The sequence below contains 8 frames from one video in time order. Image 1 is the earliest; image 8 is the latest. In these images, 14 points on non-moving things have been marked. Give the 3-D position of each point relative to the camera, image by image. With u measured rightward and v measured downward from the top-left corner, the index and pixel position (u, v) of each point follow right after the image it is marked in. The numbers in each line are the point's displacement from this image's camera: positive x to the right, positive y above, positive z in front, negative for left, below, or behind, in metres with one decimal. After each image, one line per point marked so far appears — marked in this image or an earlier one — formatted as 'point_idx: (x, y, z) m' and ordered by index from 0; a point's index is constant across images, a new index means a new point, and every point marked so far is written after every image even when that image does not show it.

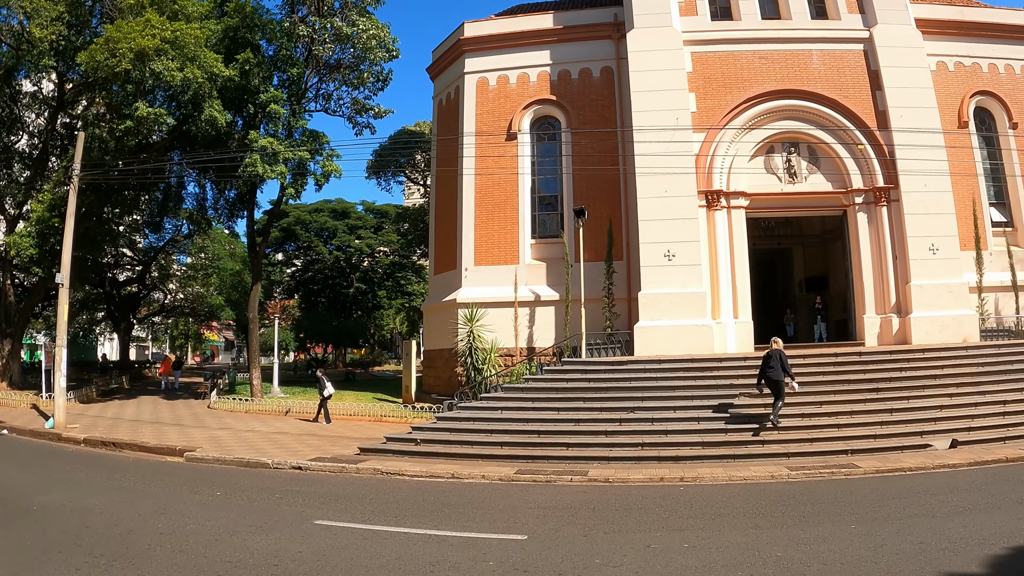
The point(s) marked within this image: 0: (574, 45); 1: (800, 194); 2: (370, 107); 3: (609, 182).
0: (+1.8, +6.7, +17.6) m
1: (+6.7, +2.1, +15.1) m
2: (-4.5, +5.9, +20.9) m
3: (+2.5, +2.7, +17.1) m
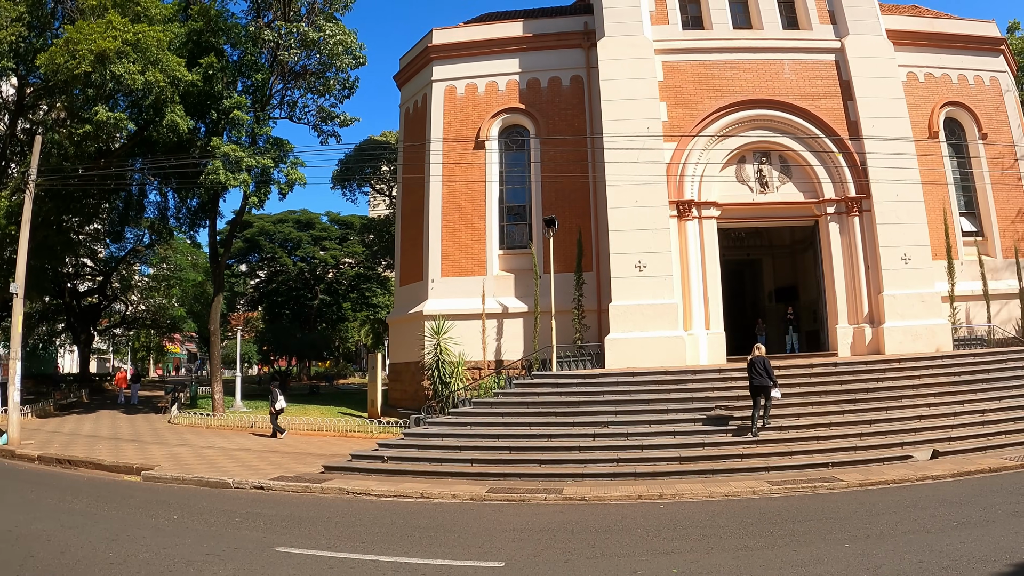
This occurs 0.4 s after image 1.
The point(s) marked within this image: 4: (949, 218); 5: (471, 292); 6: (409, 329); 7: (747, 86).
0: (+1.0, +6.4, +17.4) m
1: (+6.0, +1.9, +15.0) m
2: (-5.4, +5.5, +20.3) m
3: (+1.8, +2.4, +16.8) m
4: (+10.5, +1.7, +15.4) m
5: (-1.1, -0.2, +16.9) m
6: (-2.9, -1.1, +17.8) m
7: (+5.6, +4.8, +15.2) m
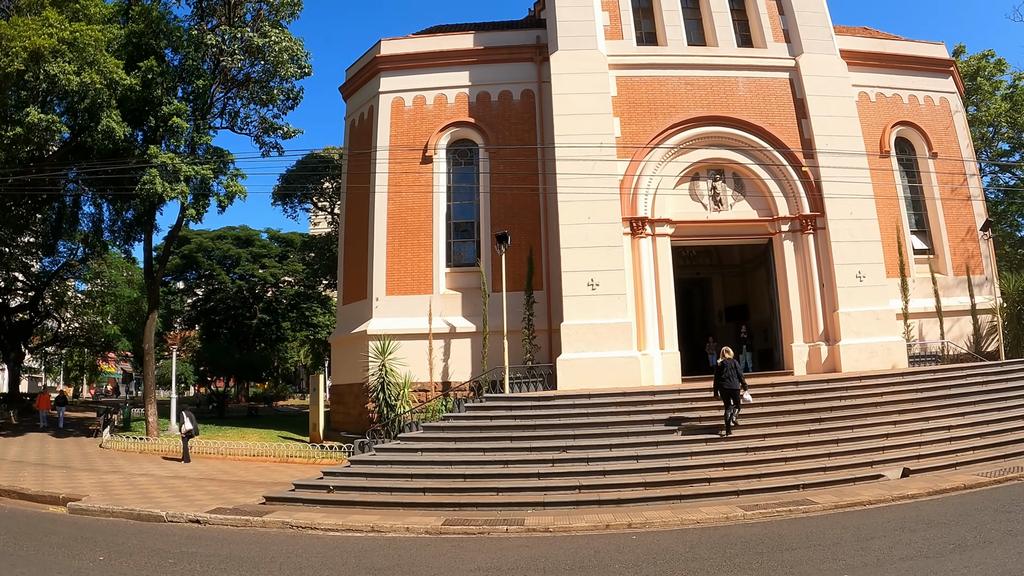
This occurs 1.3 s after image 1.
0: (-0.3, +5.9, +17.0) m
1: (+5.0, +1.5, +14.9) m
2: (-6.9, +4.9, +19.4) m
3: (+0.6, +2.0, +16.3) m
4: (+9.4, +1.3, +15.6) m
5: (-2.3, -0.7, +16.1) m
6: (-4.1, -1.7, +16.8) m
7: (+4.5, +4.3, +15.1) m
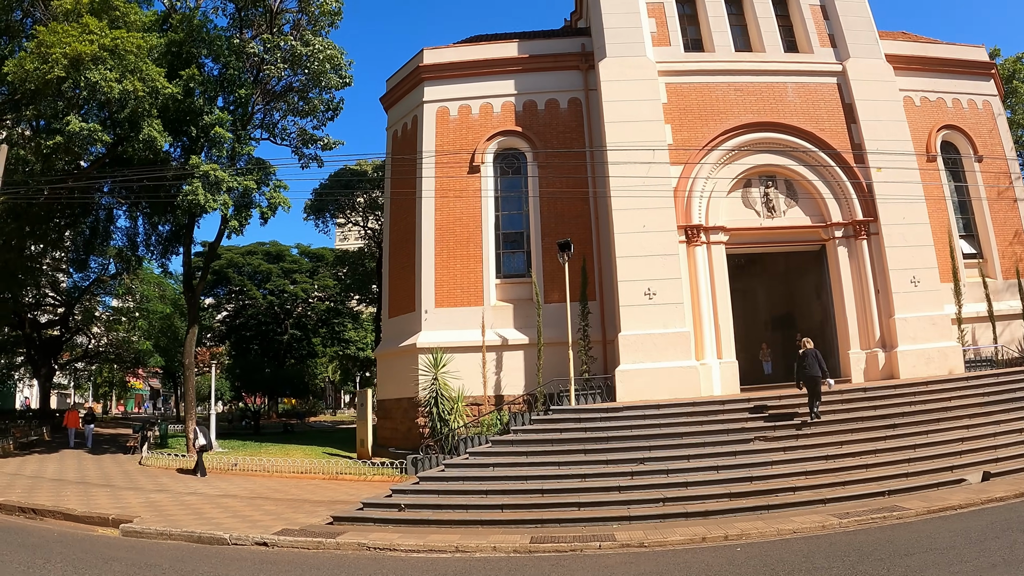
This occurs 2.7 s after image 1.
0: (+0.8, +5.6, +16.9) m
1: (+6.1, +1.3, +14.7) m
2: (-5.8, +4.5, +19.2) m
3: (+1.7, +1.7, +16.2) m
4: (+10.6, +1.2, +15.5) m
5: (-1.1, -0.9, +15.9) m
6: (-2.9, -2.0, +16.6) m
7: (+5.6, +4.2, +15.0) m
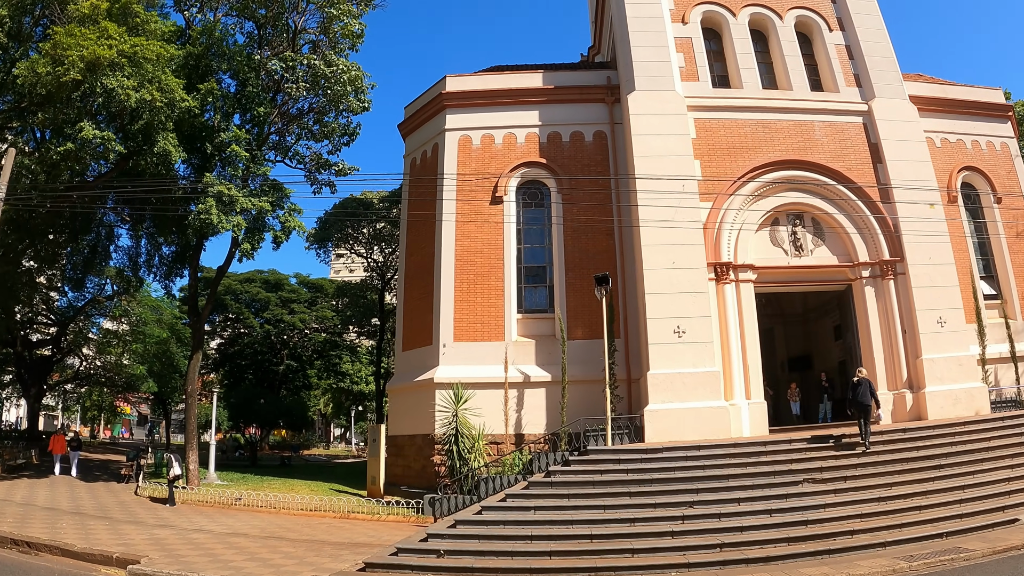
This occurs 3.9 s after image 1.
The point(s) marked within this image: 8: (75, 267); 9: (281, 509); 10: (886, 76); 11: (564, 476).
0: (+1.4, +4.7, +16.8) m
1: (+6.8, +0.5, +14.7) m
2: (-5.3, +3.7, +18.9) m
3: (+2.3, +0.9, +16.0) m
4: (+11.2, +0.2, +15.5) m
5: (-0.6, -1.7, +15.6) m
6: (-2.4, -2.7, +16.2) m
7: (+6.3, +3.3, +15.0) m
8: (-12.8, +0.6, +18.9) m
9: (-5.6, -5.3, +15.5) m
10: (+9.0, +5.1, +15.4) m
11: (+0.8, -3.5, +12.1) m
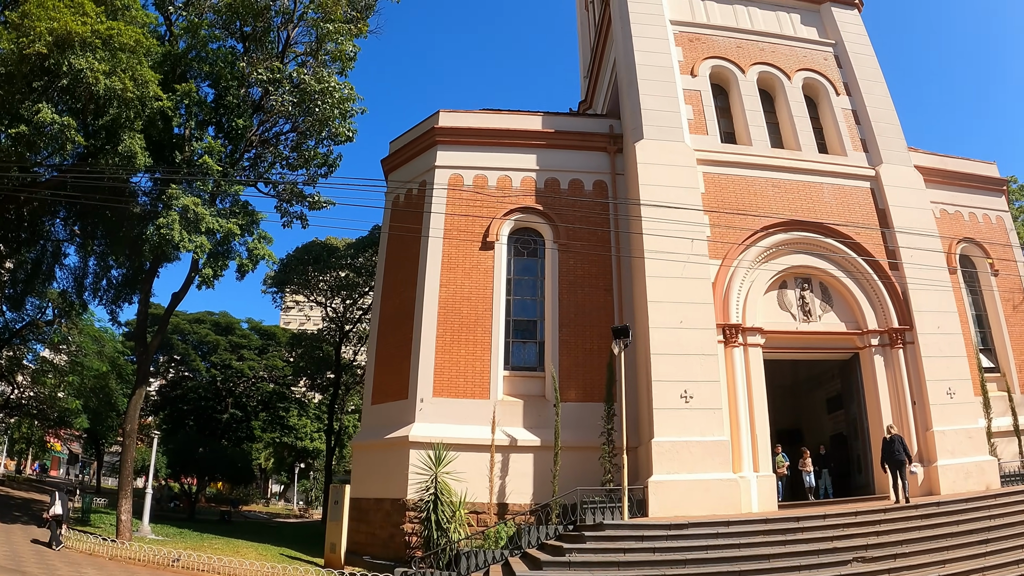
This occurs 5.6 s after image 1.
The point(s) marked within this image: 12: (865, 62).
0: (+1.3, +3.4, +16.0) m
1: (+6.6, -1.0, +14.0) m
2: (-5.5, +2.5, +17.5) m
3: (+2.1, -0.5, +15.0) m
4: (+10.9, -1.5, +15.1) m
5: (-0.8, -2.9, +14.1) m
6: (-2.8, -3.8, +14.5) m
7: (+6.2, +1.8, +14.5) m
8: (-13.1, -0.2, +16.7) m
9: (-6.0, -6.2, +13.4) m
10: (+9.0, +3.4, +15.2) m
11: (+0.7, -4.5, +10.6) m
12: (+9.0, +5.7, +16.2) m
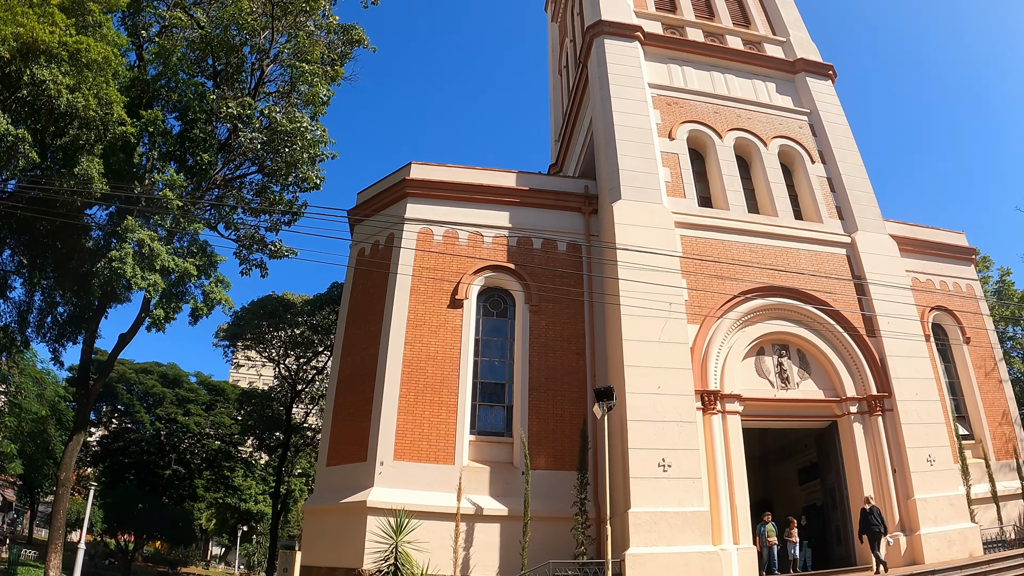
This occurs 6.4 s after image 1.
0: (+0.7, +2.0, +15.7) m
1: (+6.0, -2.4, +13.6) m
2: (-6.2, +1.1, +16.8) m
3: (+1.4, -1.8, +14.4) m
4: (+10.2, -3.1, +15.0) m
5: (-1.5, -4.1, +13.3) m
6: (-3.5, -5.0, +13.5) m
7: (+5.7, +0.4, +14.4) m
8: (-13.8, -1.3, +15.5) m
9: (-6.7, -7.2, +12.1) m
10: (+8.4, +1.9, +15.3) m
11: (+0.2, -5.5, +9.8) m
12: (+8.4, +4.0, +16.5) m
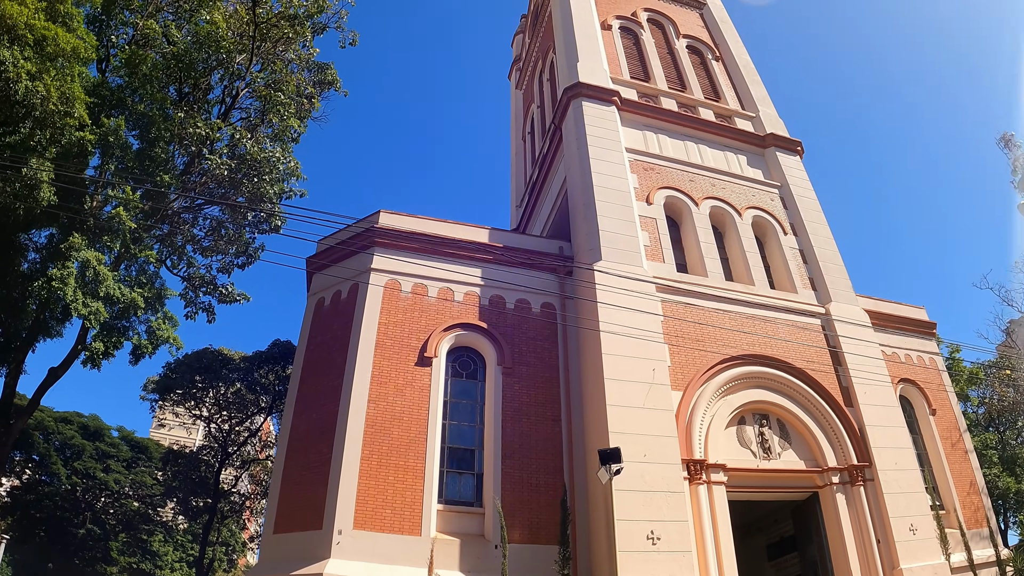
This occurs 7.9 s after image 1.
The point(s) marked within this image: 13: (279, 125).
0: (+0.2, +0.6, +15.3) m
1: (+5.5, -3.8, +13.3) m
2: (-6.9, -0.1, +15.7) m
3: (+0.9, -3.1, +13.7) m
4: (+9.6, -4.8, +14.9) m
5: (-2.0, -5.1, +12.1) m
6: (-4.0, -6.0, +12.0) m
7: (+5.2, -1.1, +14.3) m
8: (-14.4, -2.1, +13.4) m
9: (-7.1, -7.9, +10.1) m
10: (+7.8, +0.2, +15.6) m
11: (0.0, -6.2, +8.6) m
12: (+7.8, +2.3, +17.0) m
13: (-5.6, +3.7, +15.5) m
